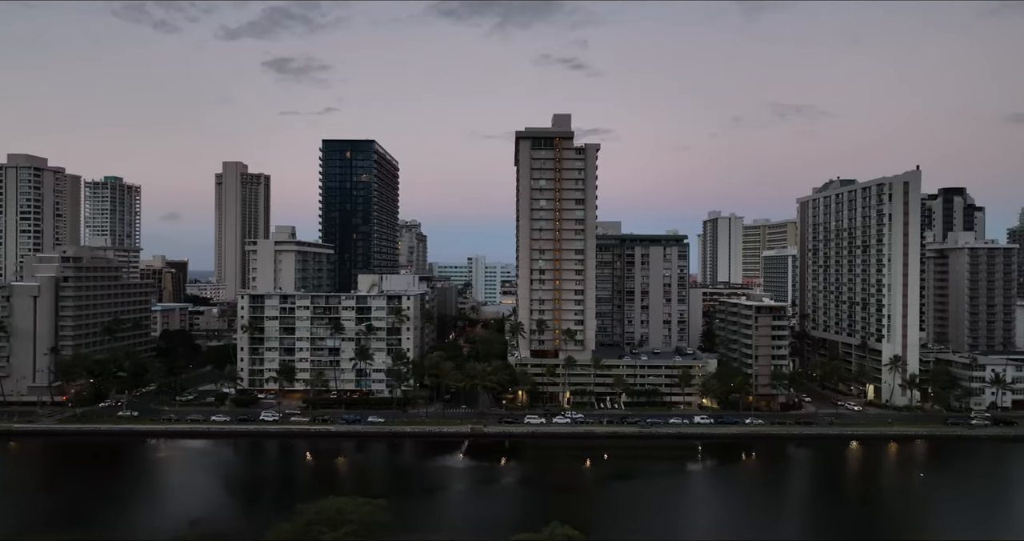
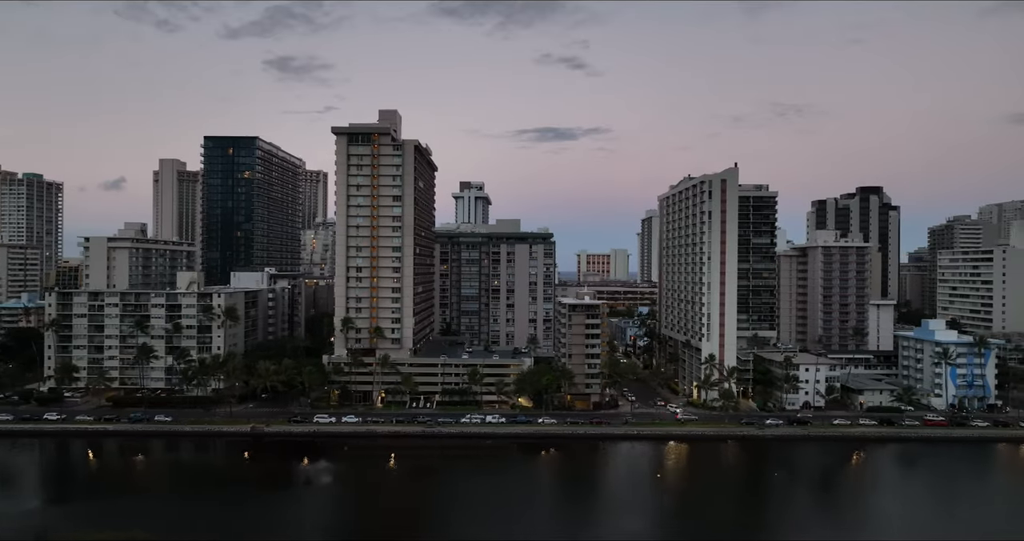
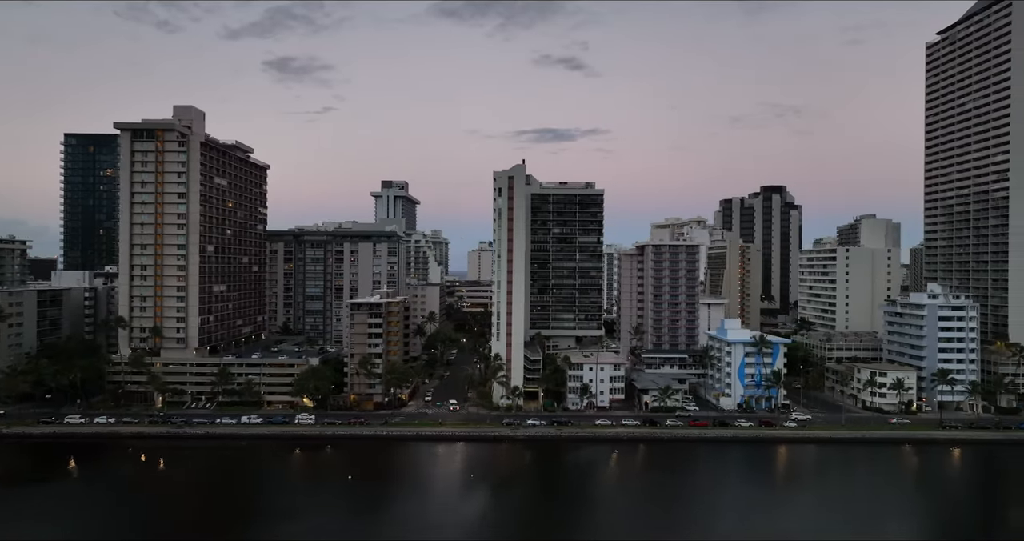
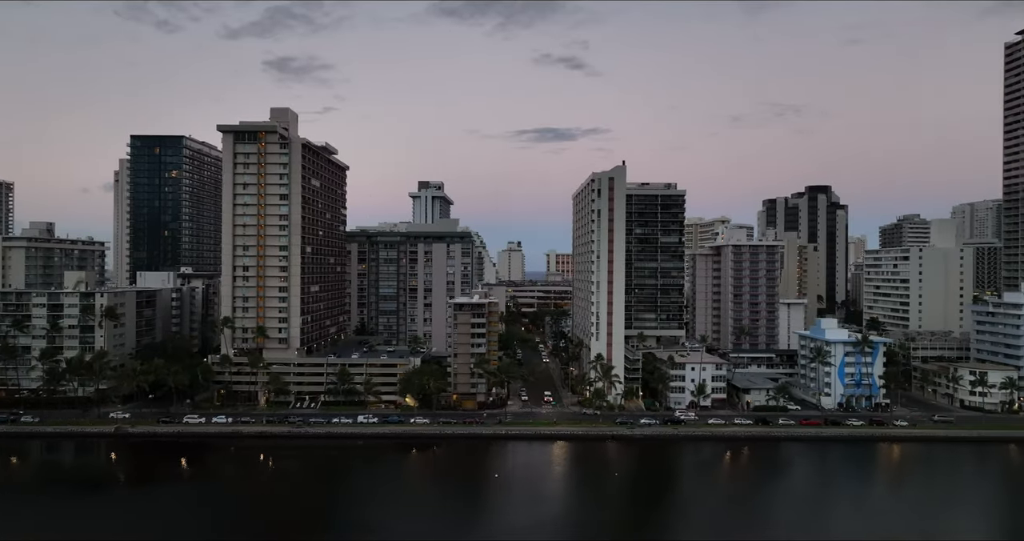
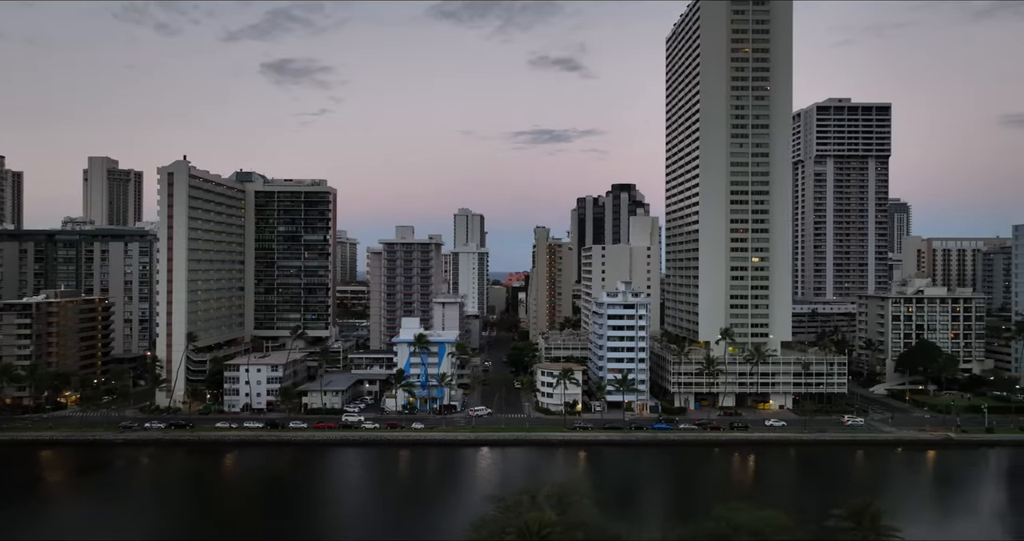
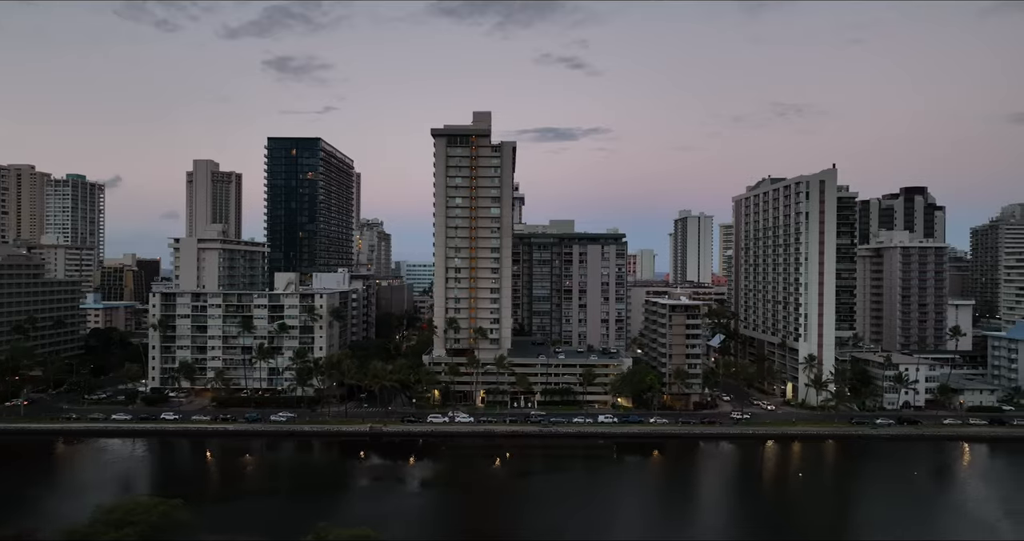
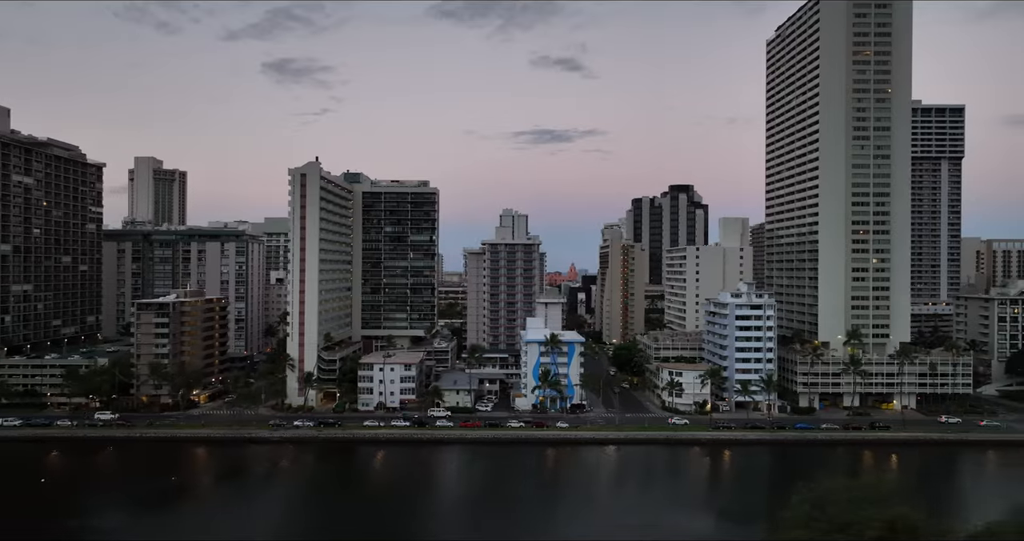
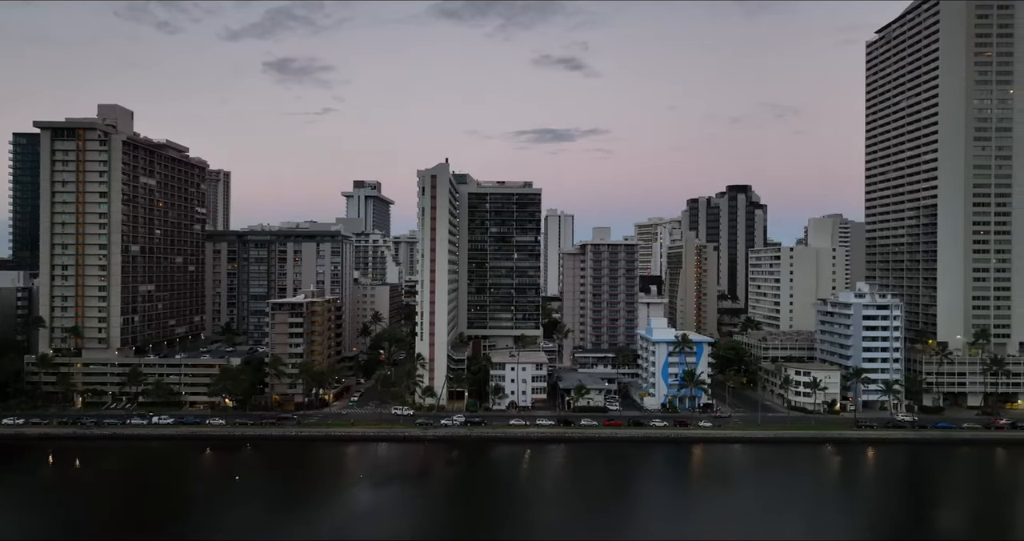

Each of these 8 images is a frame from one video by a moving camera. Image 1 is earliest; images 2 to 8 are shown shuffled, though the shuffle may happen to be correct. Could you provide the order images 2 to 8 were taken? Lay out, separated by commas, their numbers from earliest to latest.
6, 2, 4, 3, 8, 7, 5
